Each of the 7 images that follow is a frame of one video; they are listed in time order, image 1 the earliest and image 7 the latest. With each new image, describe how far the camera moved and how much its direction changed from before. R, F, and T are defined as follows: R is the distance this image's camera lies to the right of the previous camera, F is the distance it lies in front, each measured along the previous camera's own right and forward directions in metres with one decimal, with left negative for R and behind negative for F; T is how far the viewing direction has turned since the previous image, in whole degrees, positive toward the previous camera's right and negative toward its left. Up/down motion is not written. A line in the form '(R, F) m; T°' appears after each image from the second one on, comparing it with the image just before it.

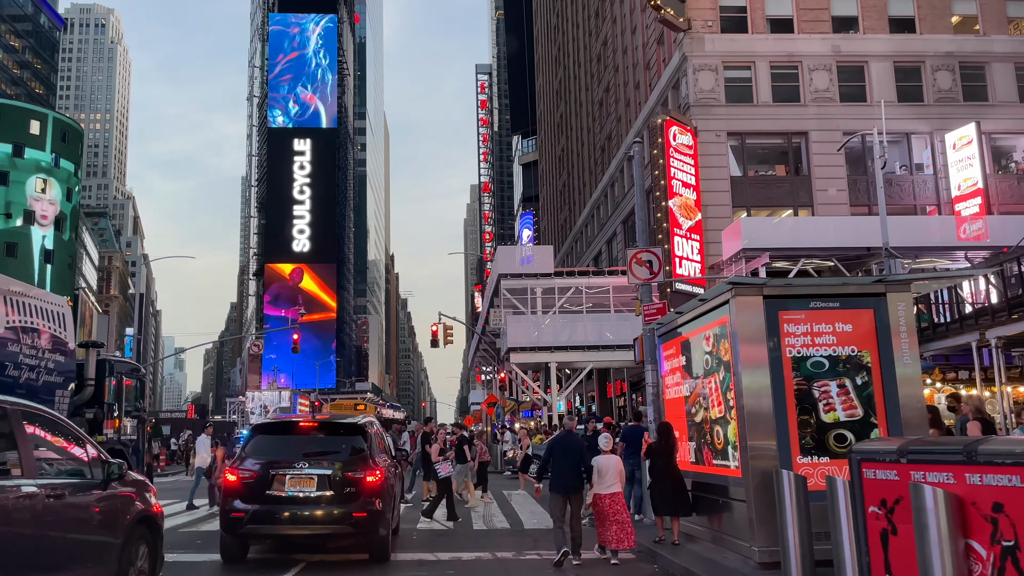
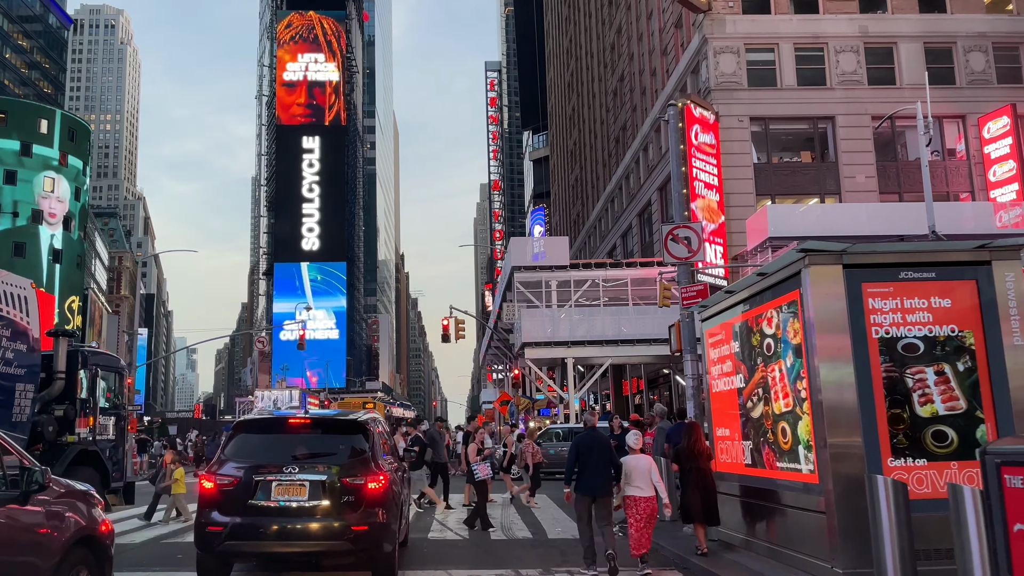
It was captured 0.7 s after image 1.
(-0.2, +1.4) m; -1°
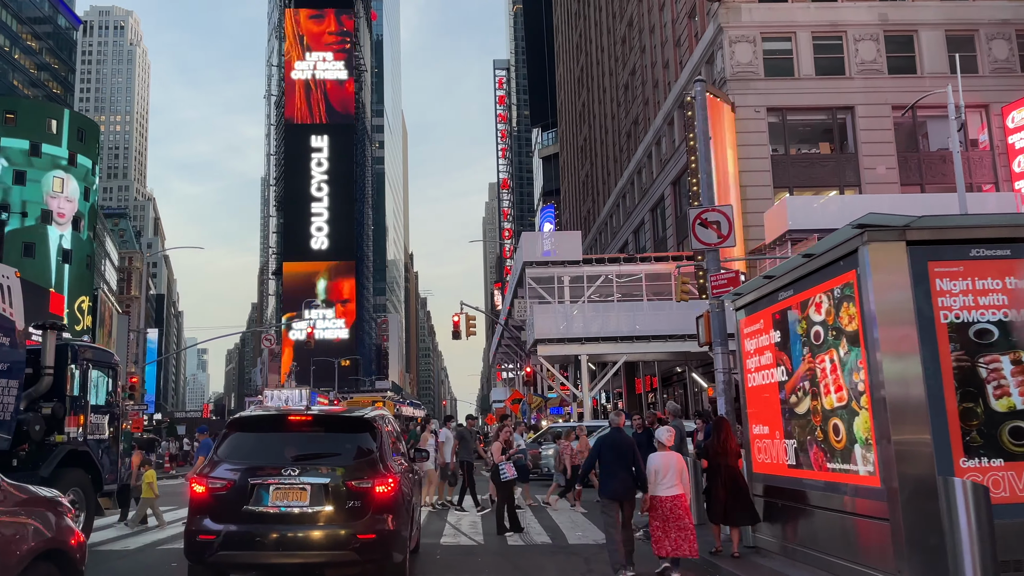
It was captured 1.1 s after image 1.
(-0.1, +0.8) m; -1°
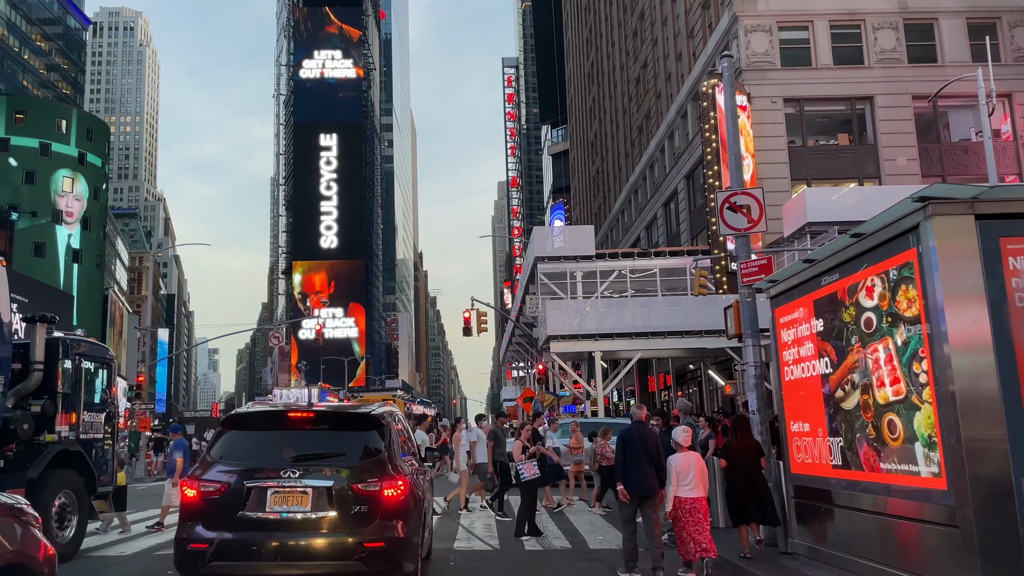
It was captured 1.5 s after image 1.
(-0.1, +0.7) m; -1°
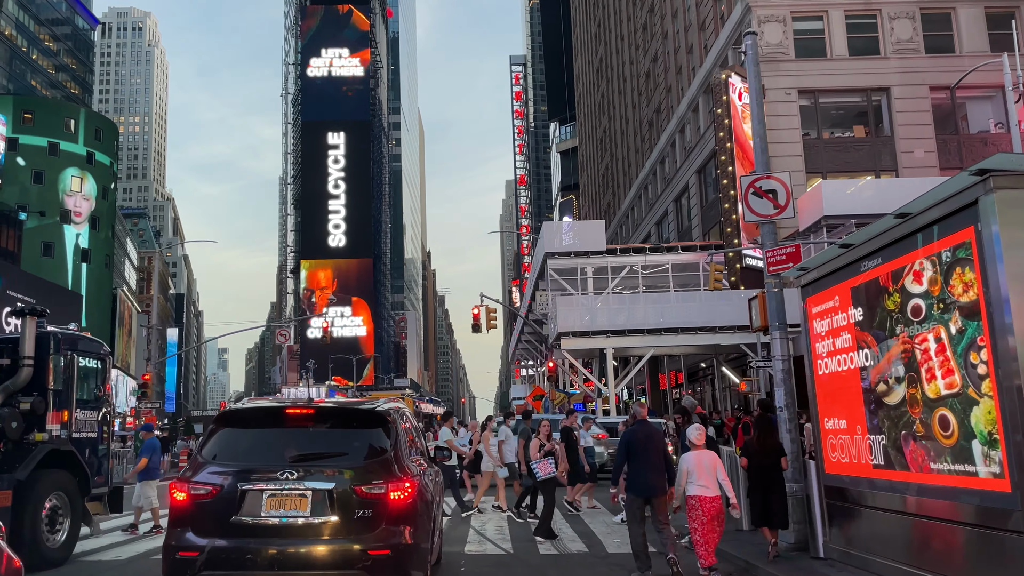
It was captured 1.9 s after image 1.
(-0.1, +0.5) m; -1°
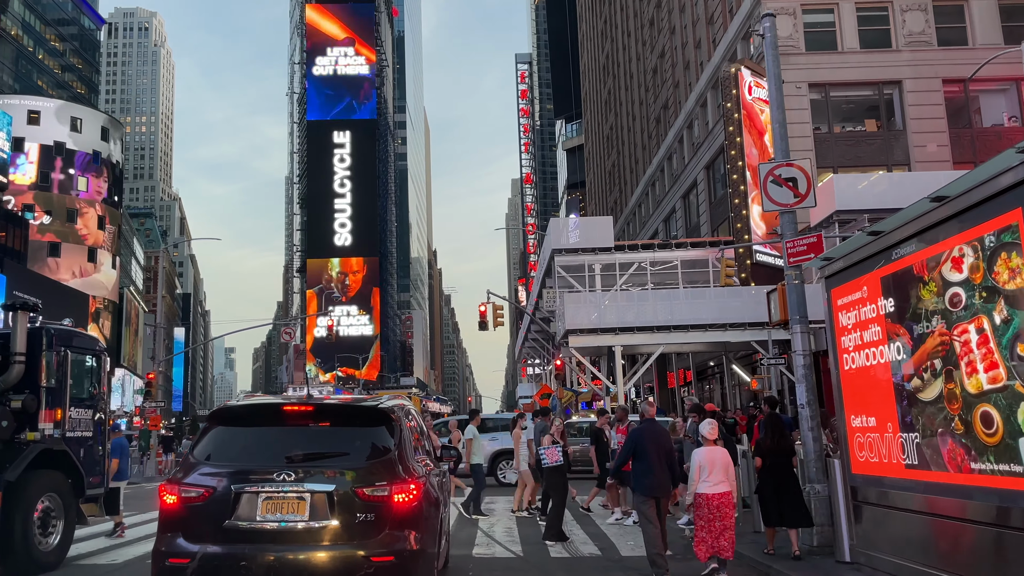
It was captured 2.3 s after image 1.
(0.0, +0.4) m; 0°
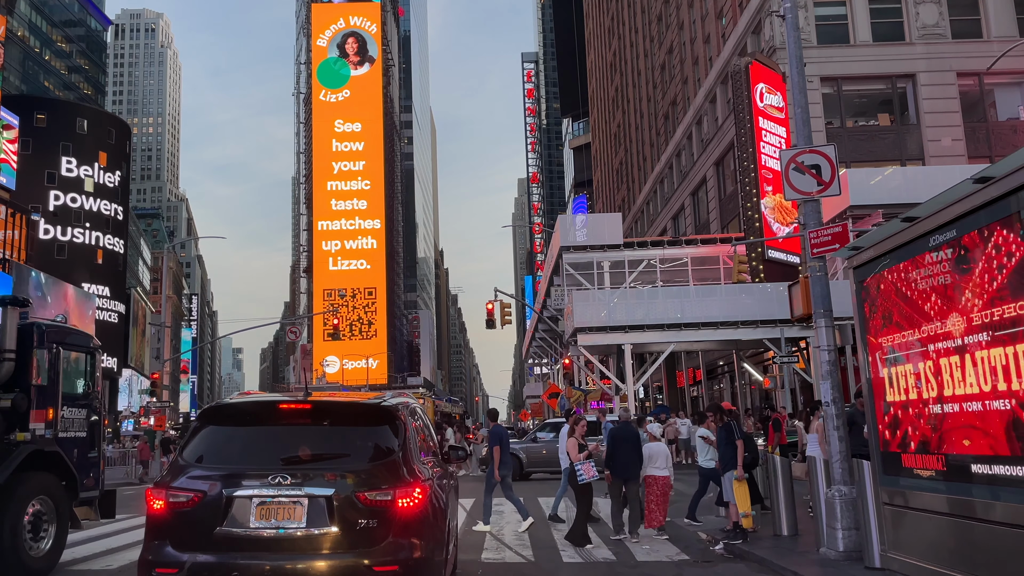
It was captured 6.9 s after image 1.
(0.0, +0.4) m; 0°
